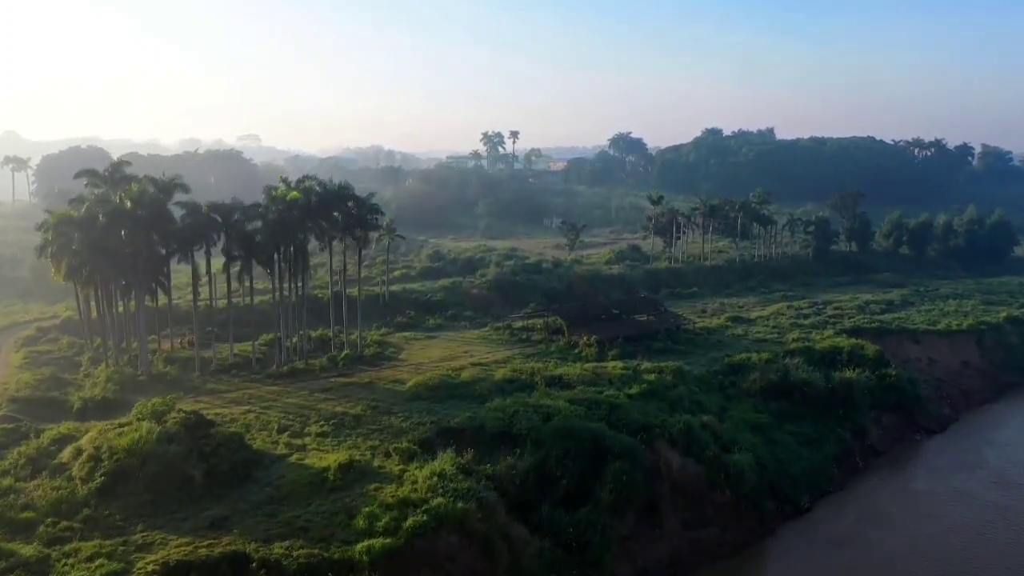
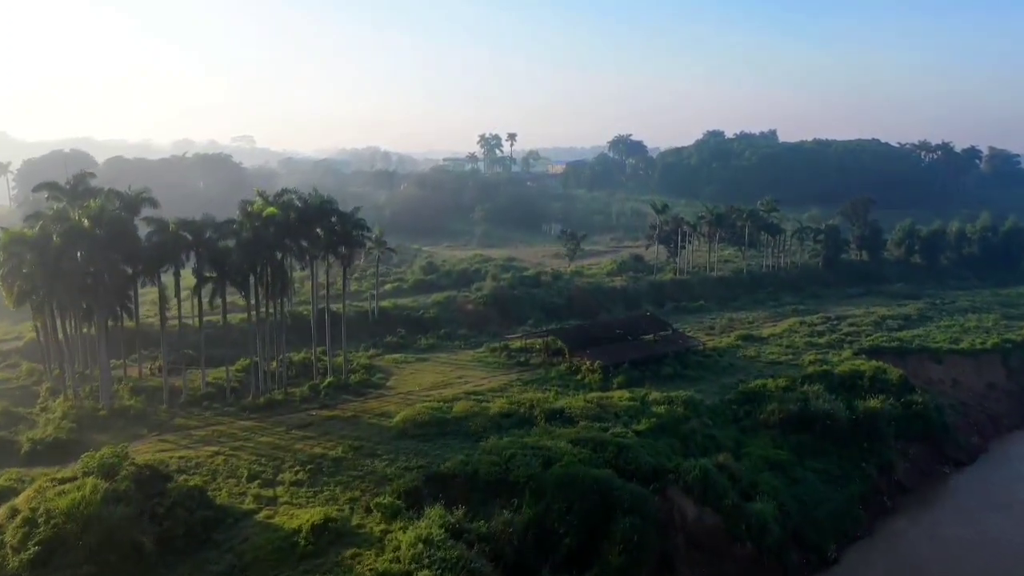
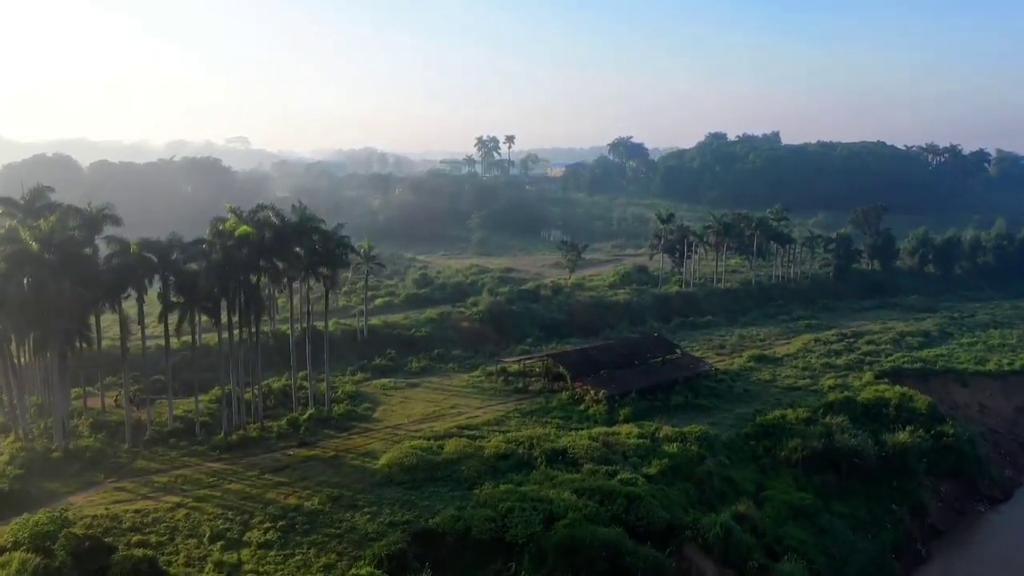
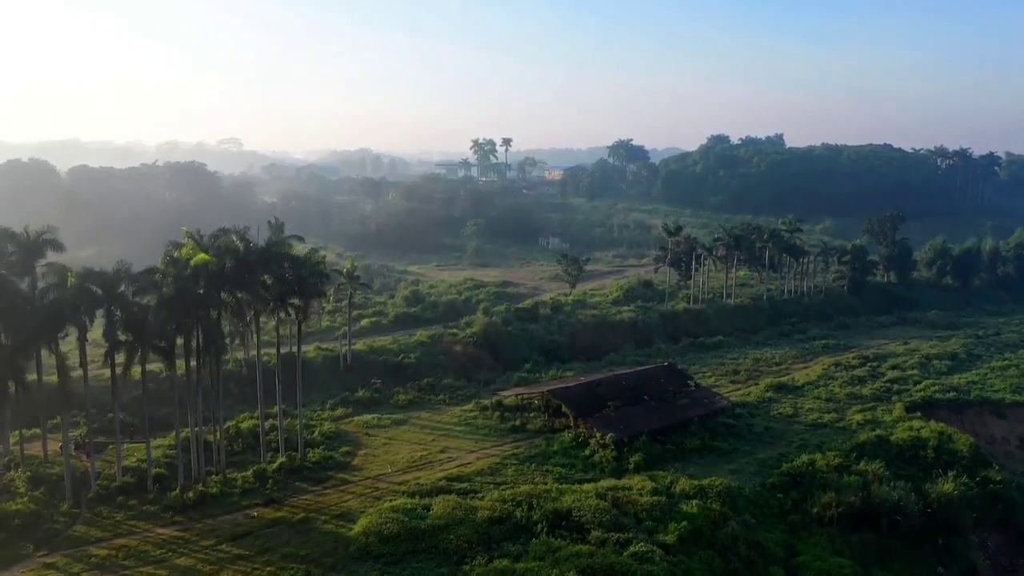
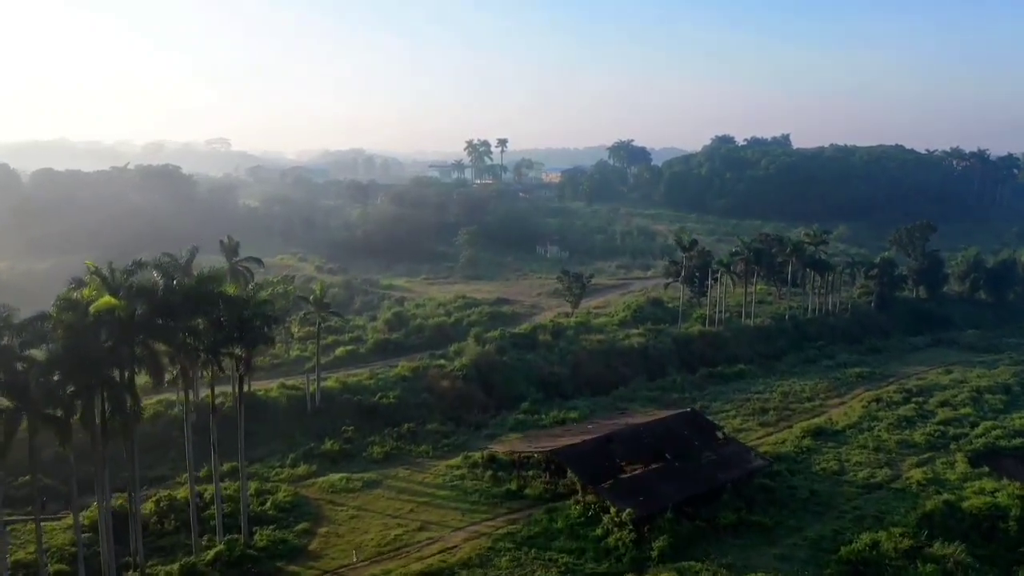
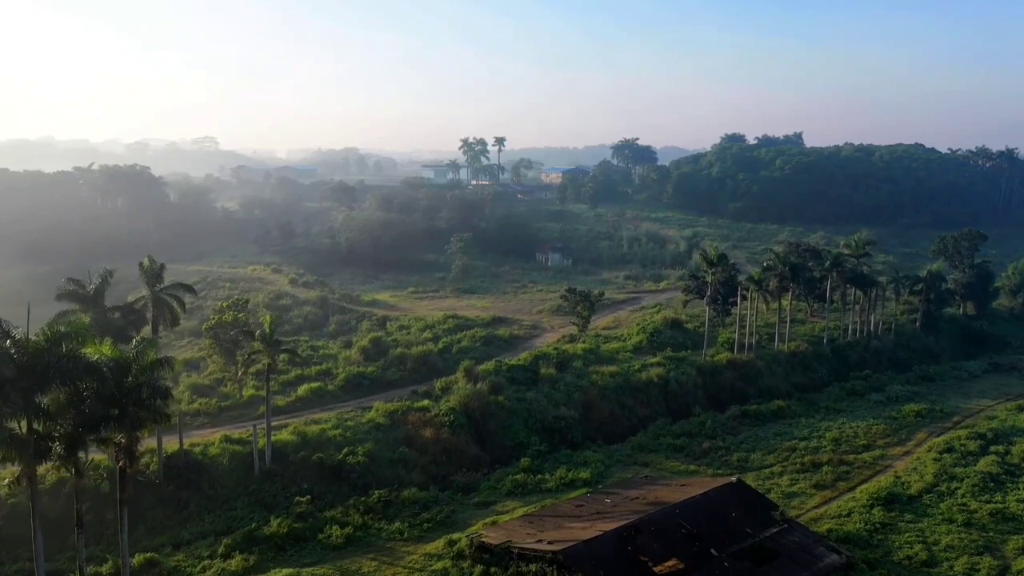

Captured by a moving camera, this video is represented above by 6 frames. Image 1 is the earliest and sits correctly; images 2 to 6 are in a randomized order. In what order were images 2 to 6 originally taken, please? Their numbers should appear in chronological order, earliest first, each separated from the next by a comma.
2, 3, 4, 5, 6
